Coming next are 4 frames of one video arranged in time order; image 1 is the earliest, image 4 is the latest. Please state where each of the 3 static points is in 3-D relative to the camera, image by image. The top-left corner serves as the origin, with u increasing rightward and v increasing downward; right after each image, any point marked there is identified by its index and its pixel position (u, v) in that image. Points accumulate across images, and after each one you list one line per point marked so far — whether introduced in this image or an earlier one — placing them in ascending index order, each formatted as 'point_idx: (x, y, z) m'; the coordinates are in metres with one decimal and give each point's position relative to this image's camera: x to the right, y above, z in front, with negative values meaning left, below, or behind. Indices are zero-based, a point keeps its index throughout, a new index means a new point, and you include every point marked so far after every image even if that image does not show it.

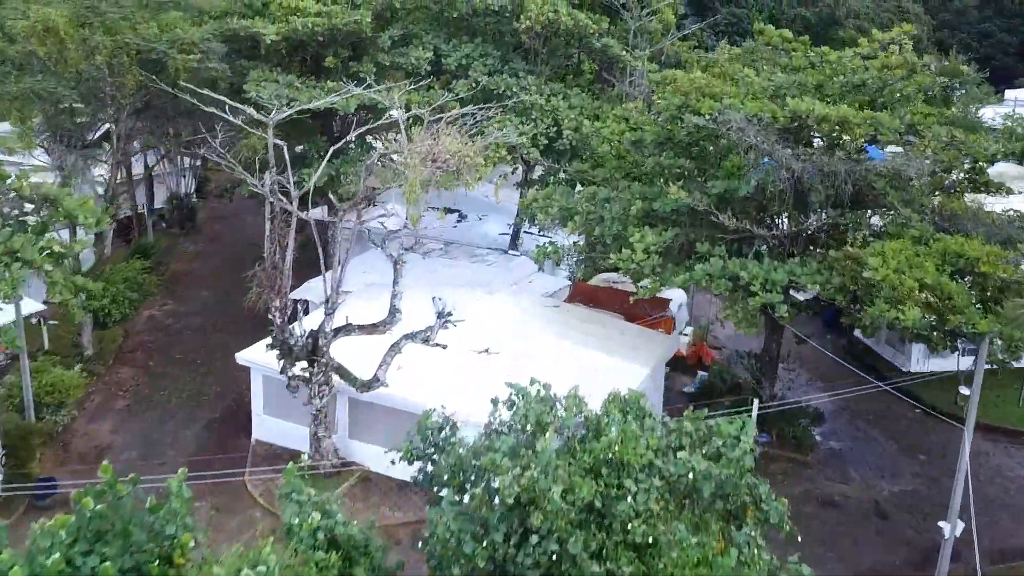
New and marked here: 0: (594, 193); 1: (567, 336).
0: (+0.8, +0.9, +9.2) m
1: (+0.6, -0.5, +9.5) m
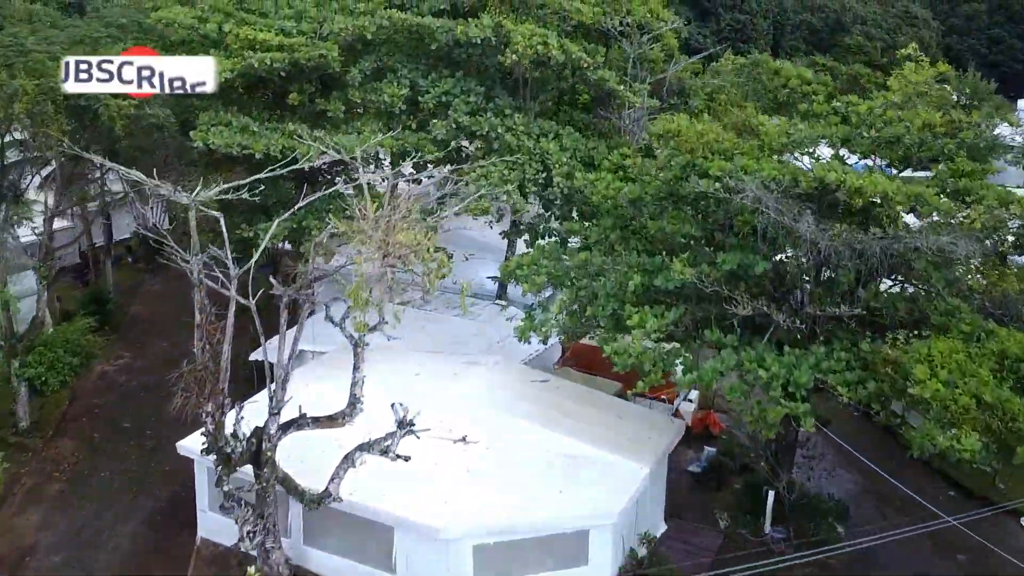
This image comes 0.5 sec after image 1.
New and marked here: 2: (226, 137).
0: (+0.6, +0.2, +8.0) m
1: (+0.4, -1.2, +8.3) m
2: (-2.8, +1.5, +9.1) m
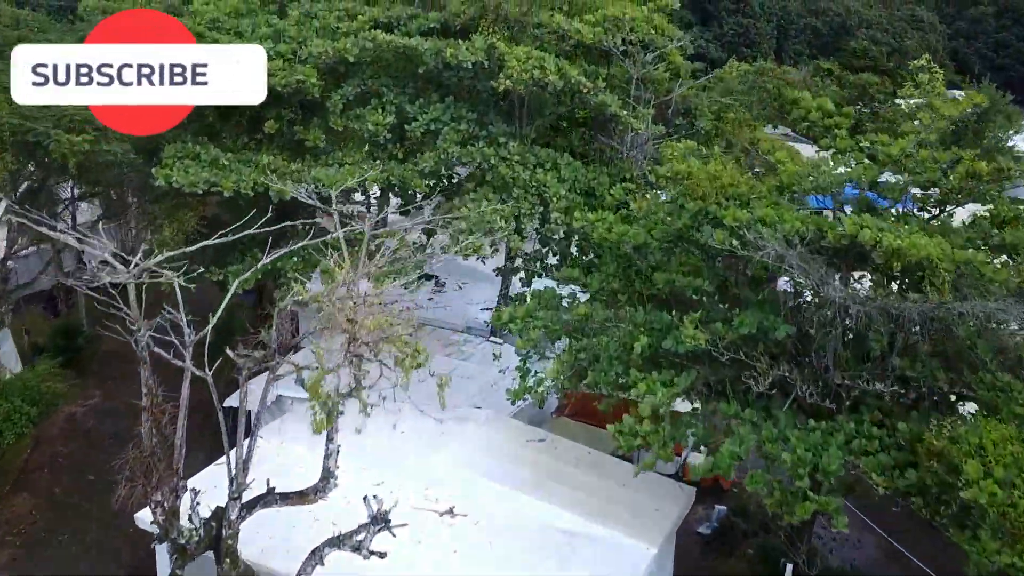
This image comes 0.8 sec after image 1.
0: (+0.6, -0.2, +7.2) m
1: (+0.3, -1.6, +7.5) m
2: (-2.8, +1.0, +8.3) m
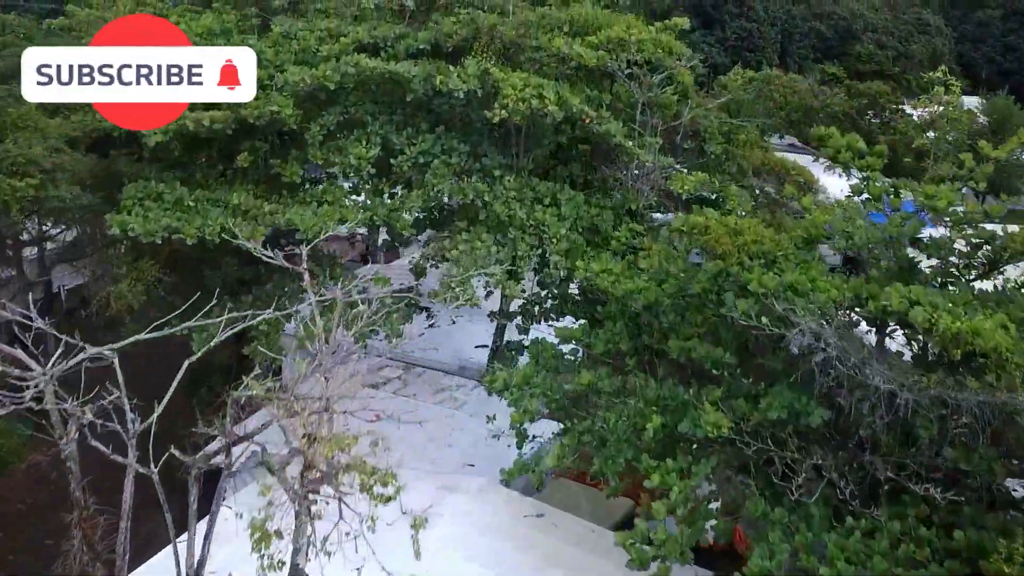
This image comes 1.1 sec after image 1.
0: (+0.5, -0.7, +6.4) m
1: (+0.3, -2.1, +6.7) m
2: (-2.9, +0.6, +7.5) m
